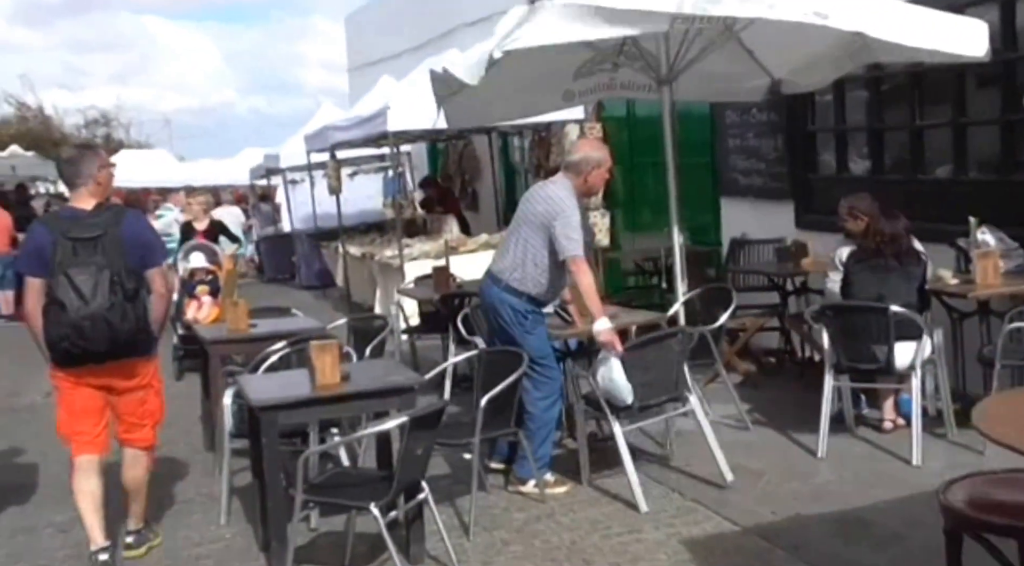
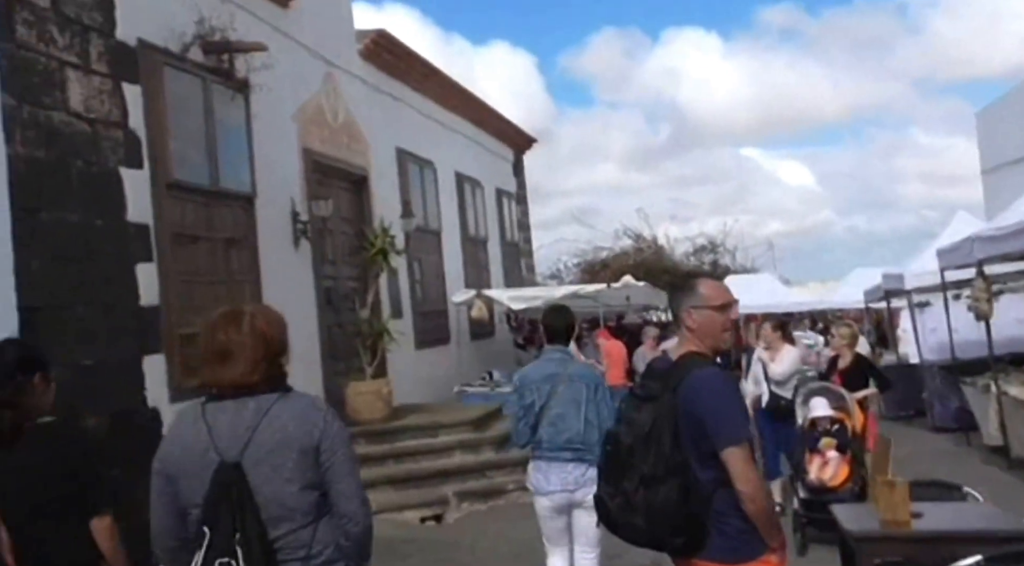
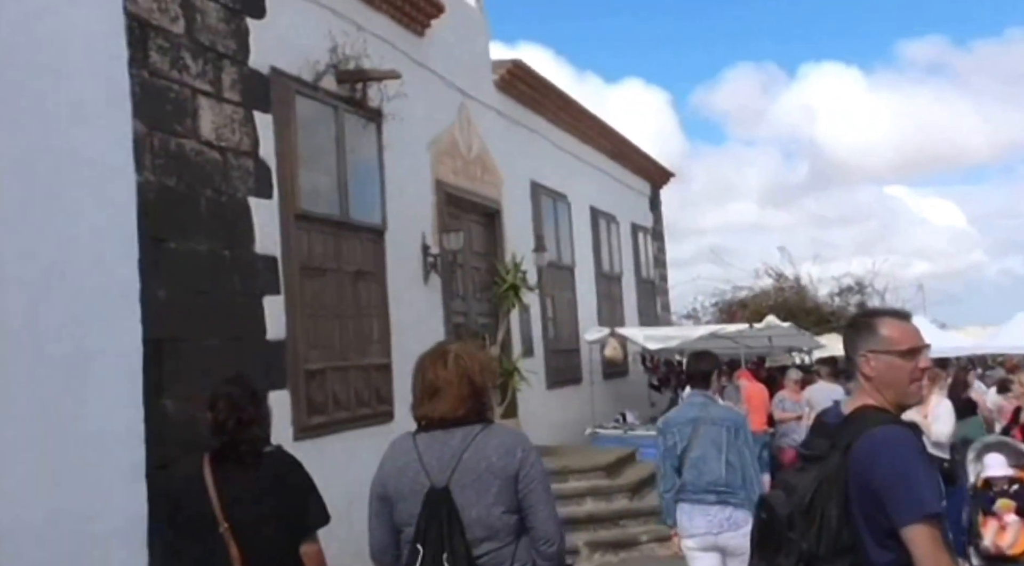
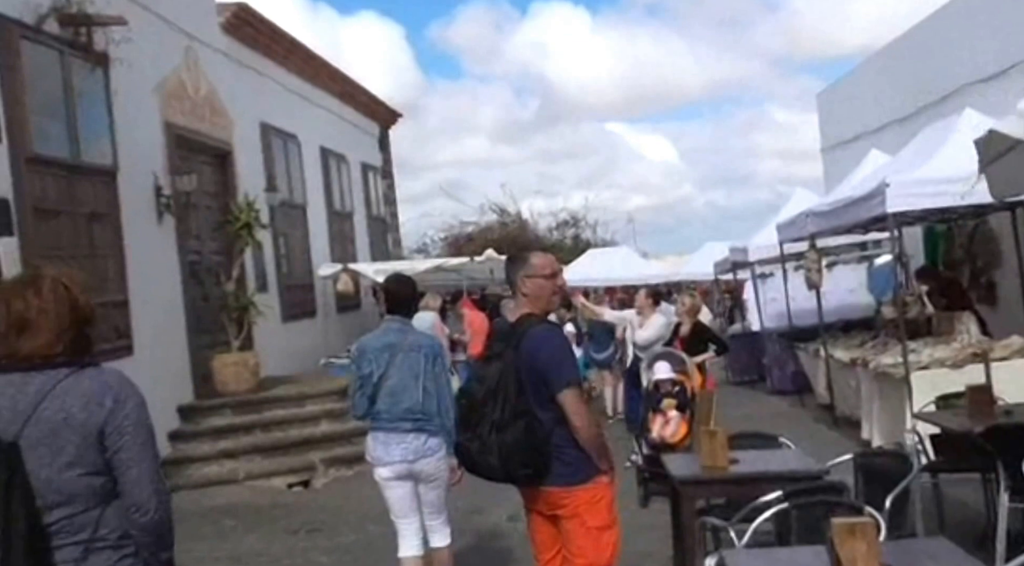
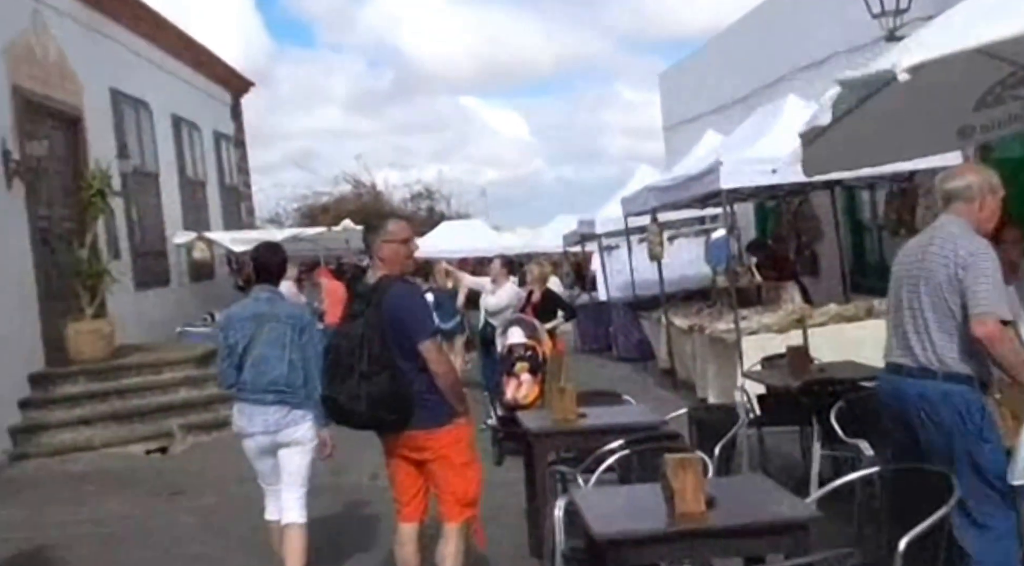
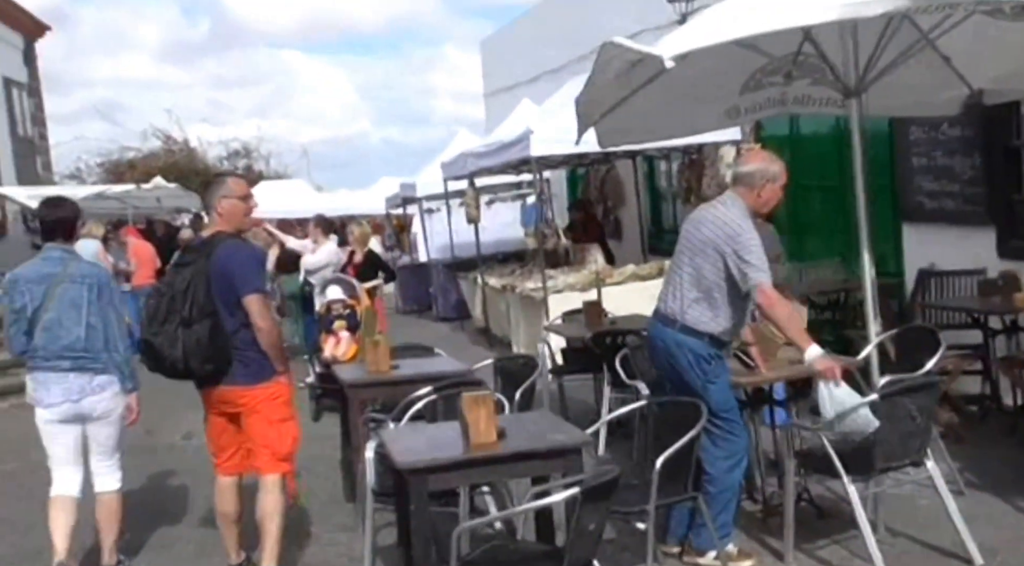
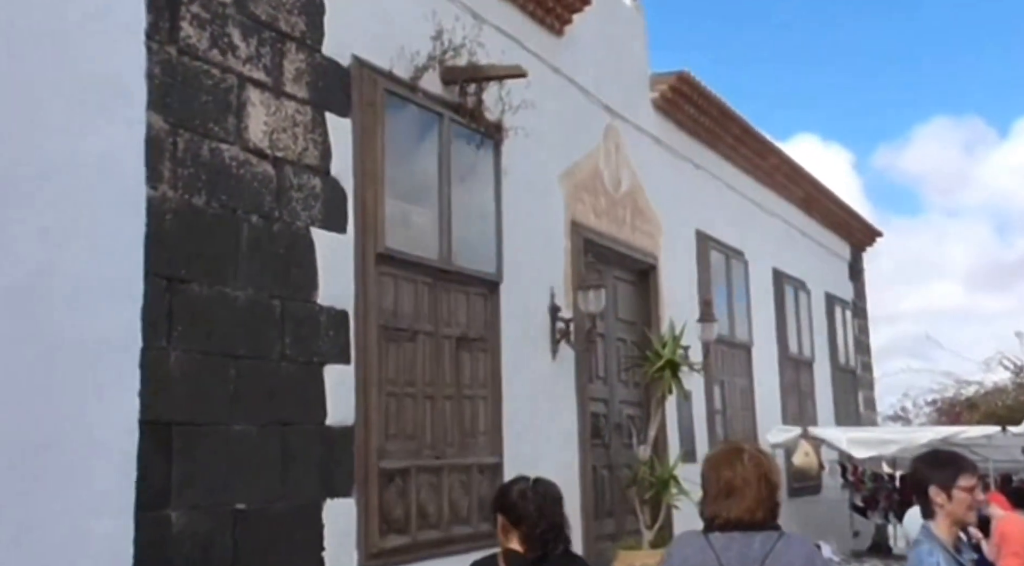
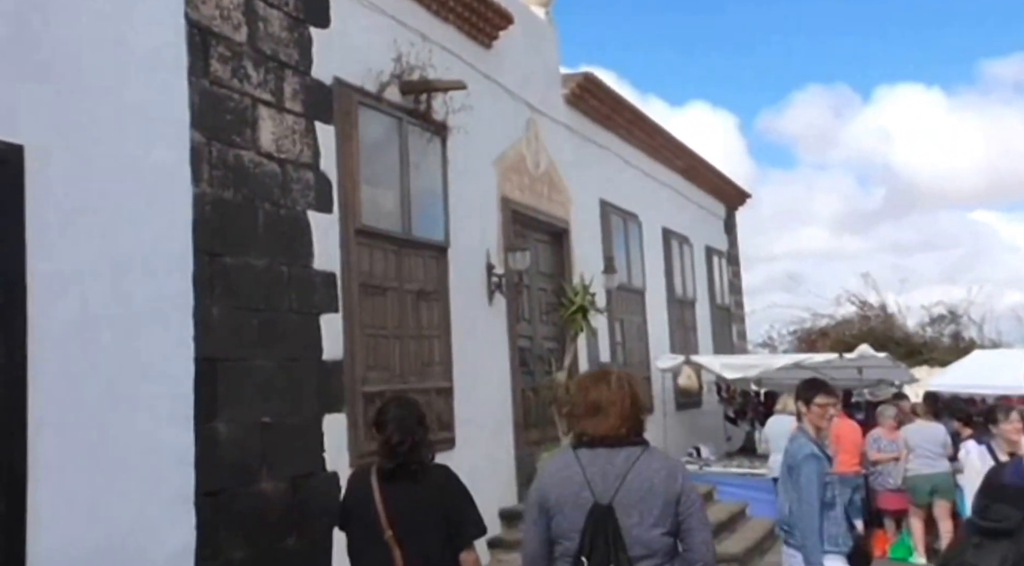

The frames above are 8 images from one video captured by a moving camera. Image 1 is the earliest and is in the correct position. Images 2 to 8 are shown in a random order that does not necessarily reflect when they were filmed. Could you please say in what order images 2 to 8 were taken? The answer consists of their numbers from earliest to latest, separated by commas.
6, 5, 4, 2, 3, 8, 7
